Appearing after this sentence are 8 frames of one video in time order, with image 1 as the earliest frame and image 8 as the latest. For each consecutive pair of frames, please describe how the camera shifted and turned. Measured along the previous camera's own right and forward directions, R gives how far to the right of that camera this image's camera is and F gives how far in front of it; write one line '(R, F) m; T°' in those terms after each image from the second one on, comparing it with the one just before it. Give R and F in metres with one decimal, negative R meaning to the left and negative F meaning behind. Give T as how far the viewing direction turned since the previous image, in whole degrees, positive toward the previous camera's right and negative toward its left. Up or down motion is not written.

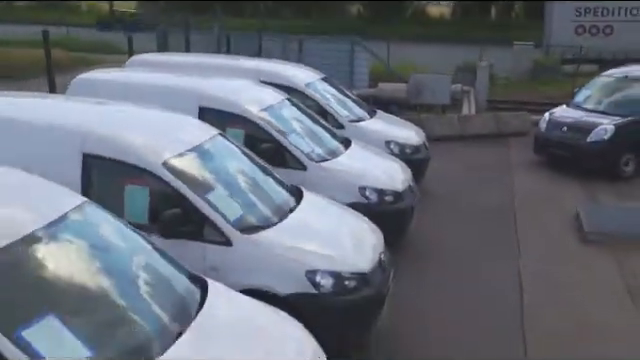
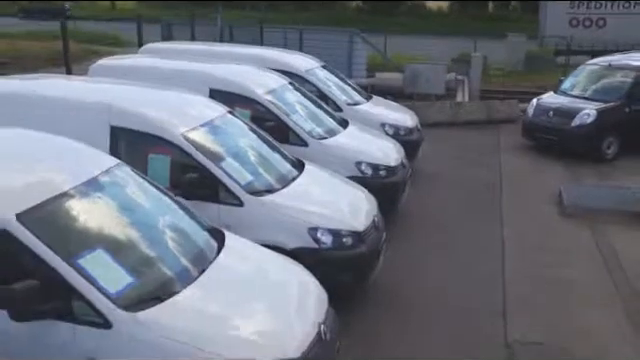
(0.0, -0.7) m; 0°
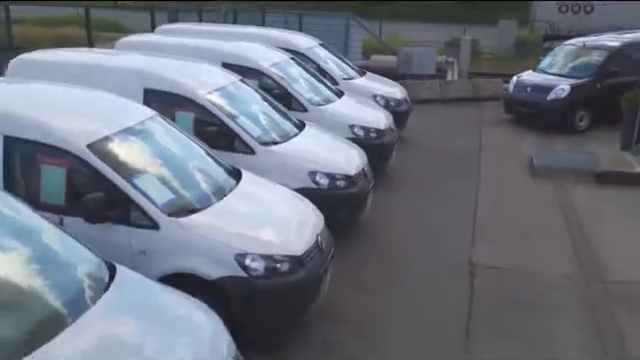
(0.0, -1.3) m; 0°
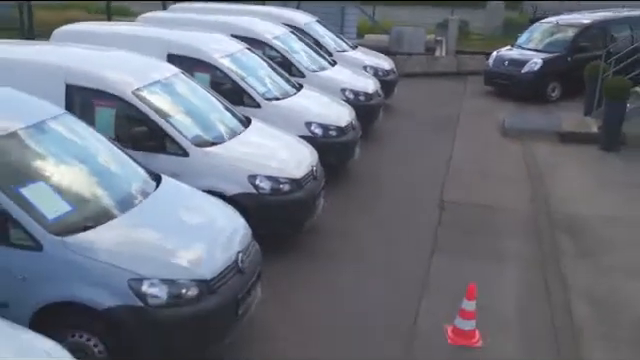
(0.0, -1.5) m; 0°
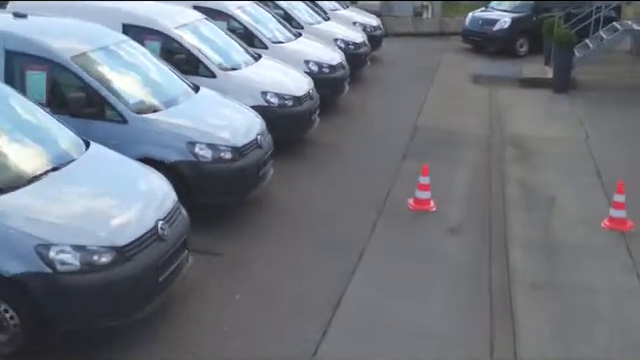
(0.0, -2.1) m; 0°
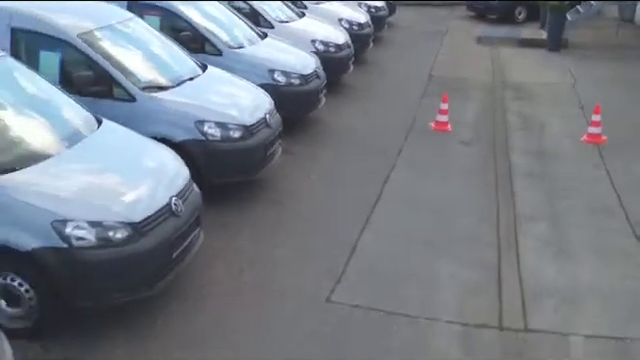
(-0.5, -2.2) m; 0°
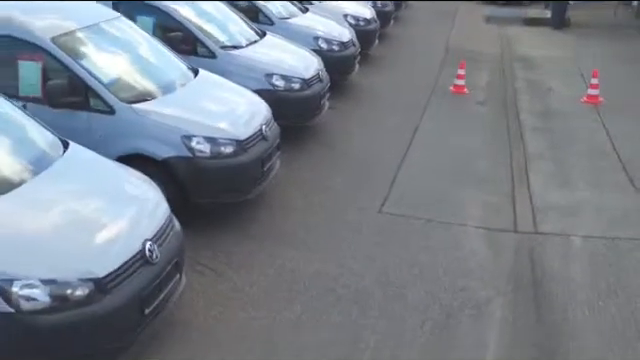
(-0.4, -1.4) m; 0°
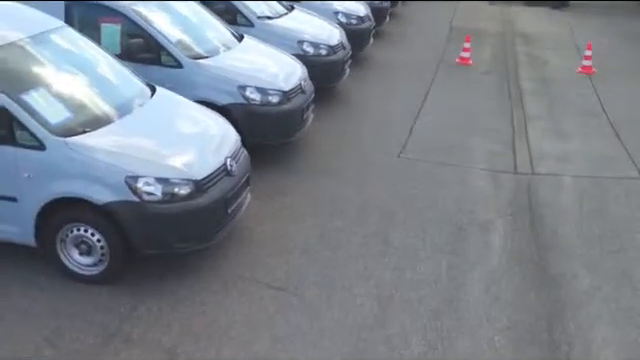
(-0.3, -1.2) m; 0°
